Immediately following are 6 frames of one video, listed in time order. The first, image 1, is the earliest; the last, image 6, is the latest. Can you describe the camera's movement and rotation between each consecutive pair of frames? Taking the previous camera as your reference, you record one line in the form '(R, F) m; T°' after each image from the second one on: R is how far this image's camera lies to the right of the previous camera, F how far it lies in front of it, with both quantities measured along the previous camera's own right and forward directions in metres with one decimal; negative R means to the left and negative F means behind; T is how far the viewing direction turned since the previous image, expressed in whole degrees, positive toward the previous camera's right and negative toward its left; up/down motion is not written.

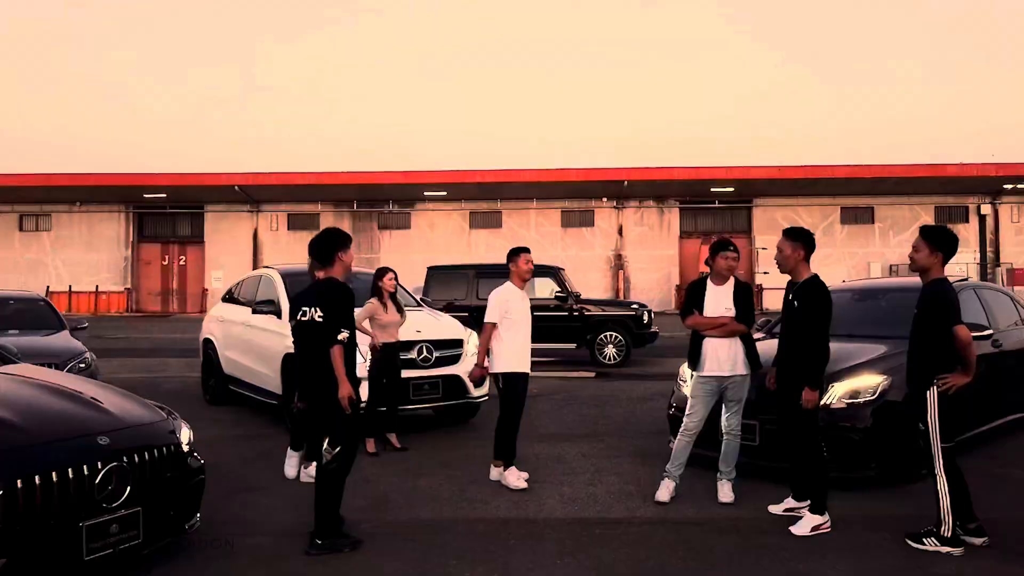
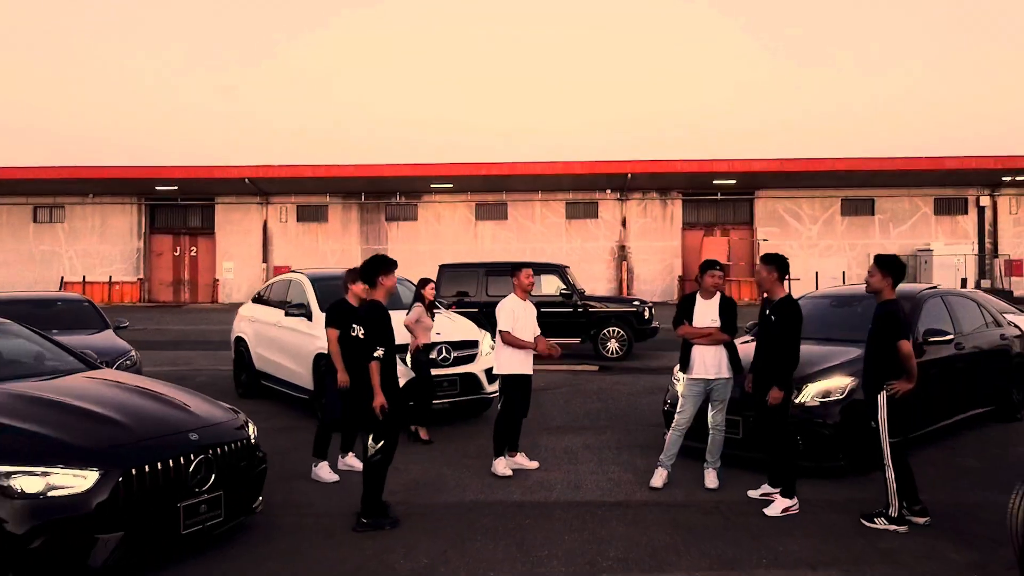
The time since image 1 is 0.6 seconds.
(-0.1, -0.7) m; 0°
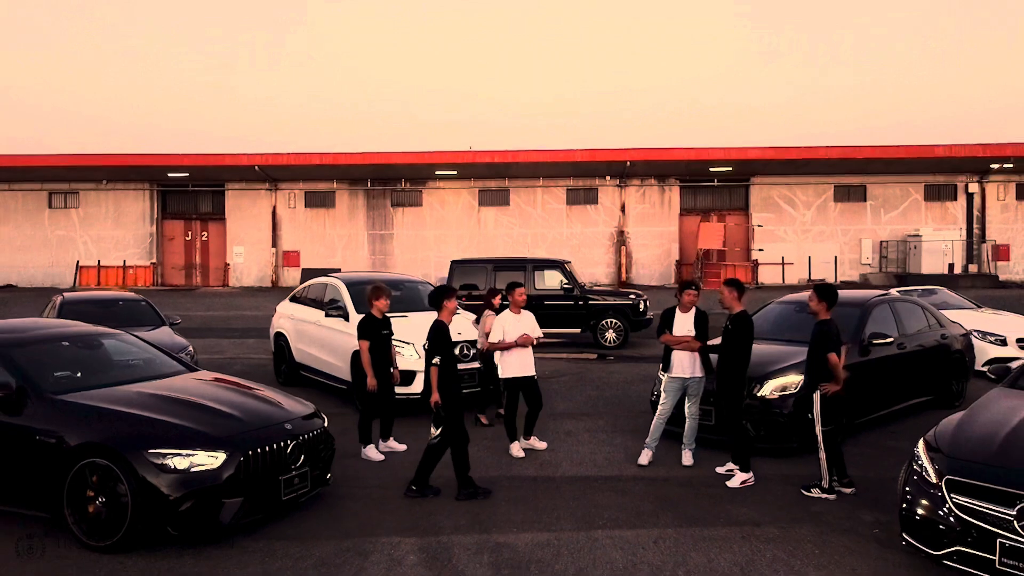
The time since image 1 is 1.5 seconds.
(-0.1, -1.3) m; 0°
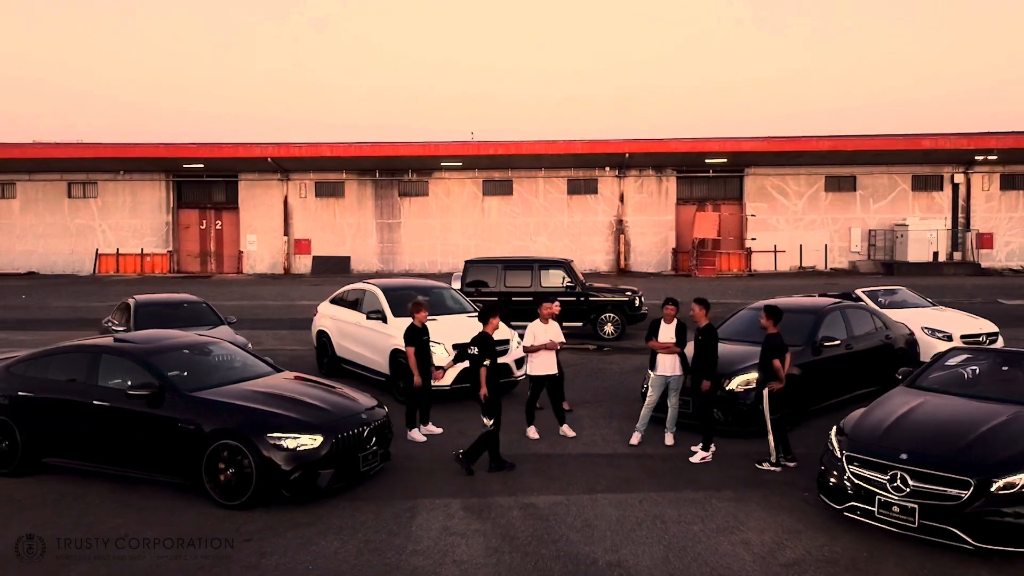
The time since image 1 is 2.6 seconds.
(-0.2, -1.8) m; 0°
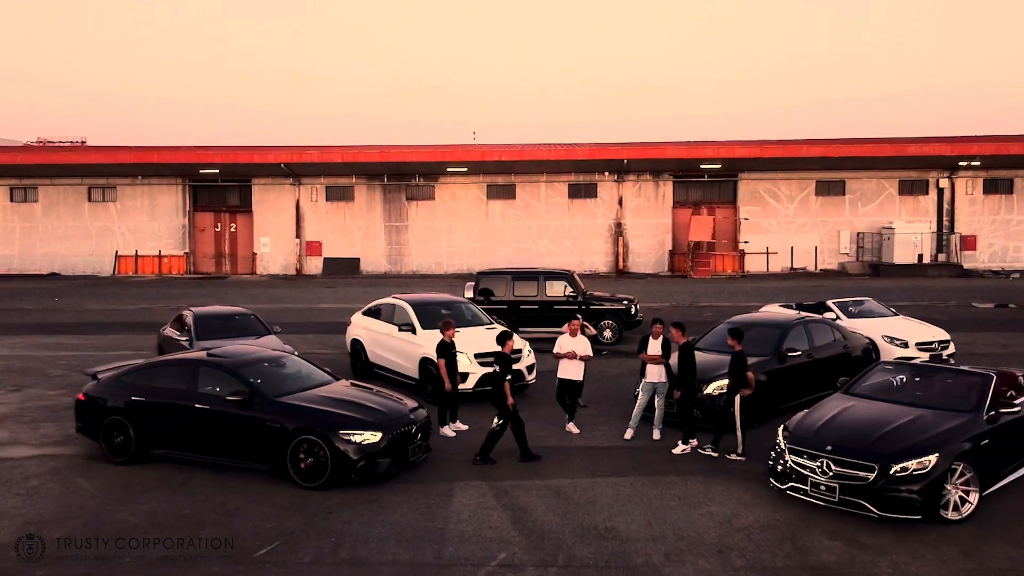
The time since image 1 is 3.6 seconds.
(-0.2, -1.9) m; 0°
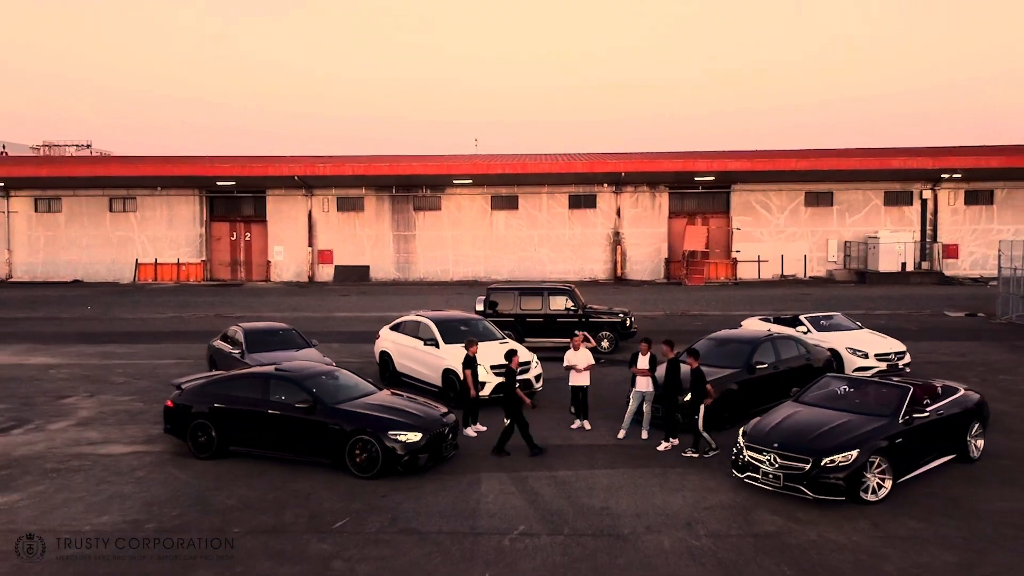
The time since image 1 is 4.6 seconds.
(-0.2, -2.2) m; 0°
